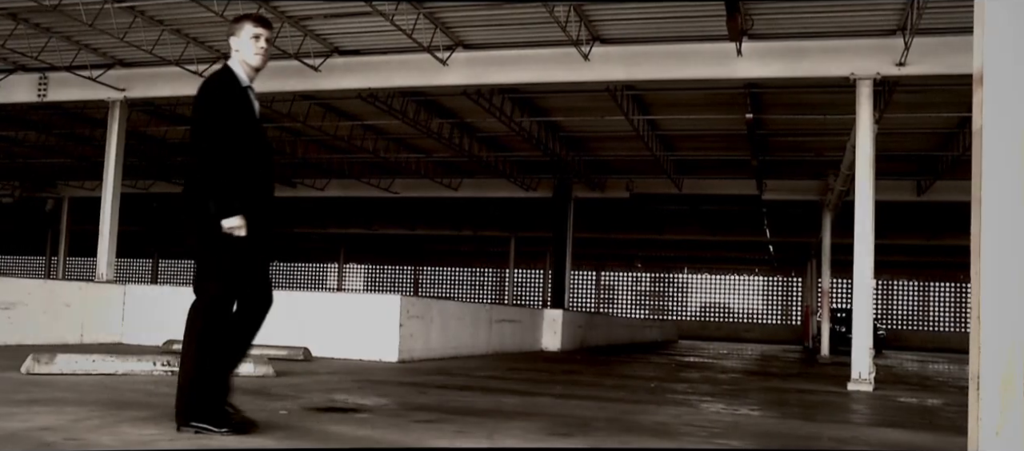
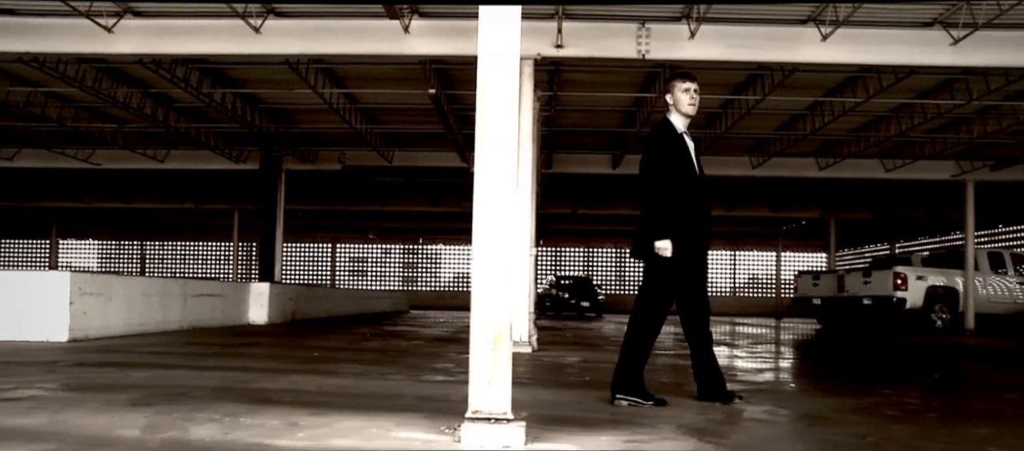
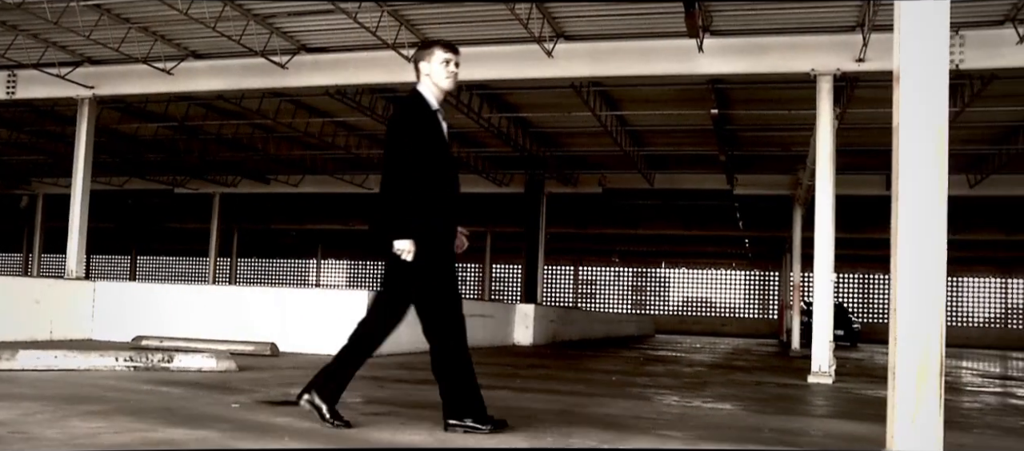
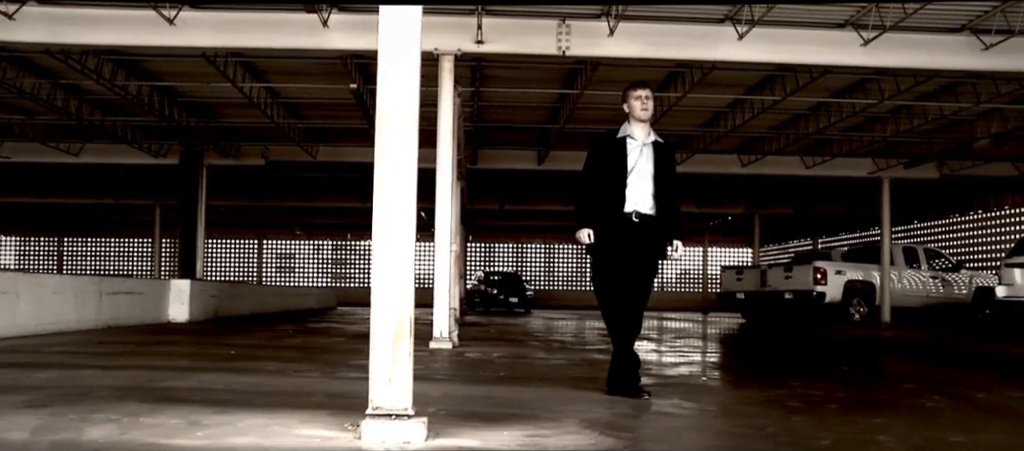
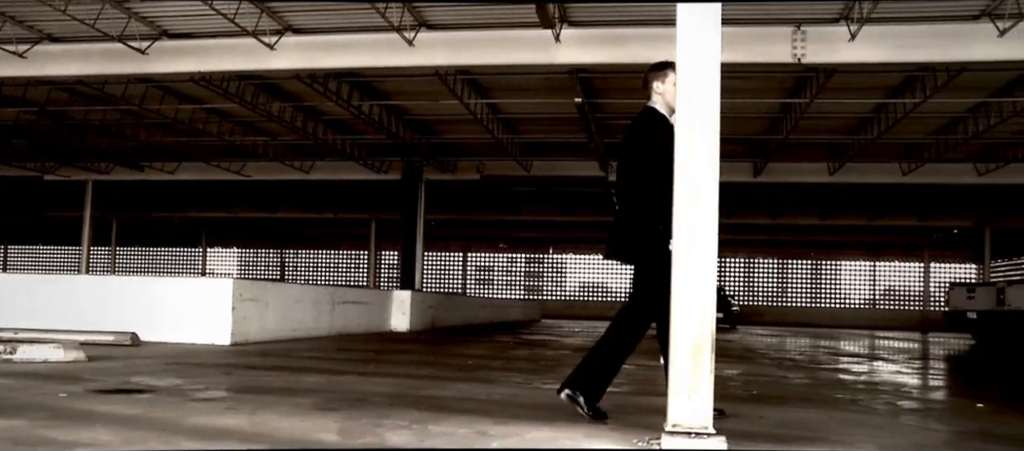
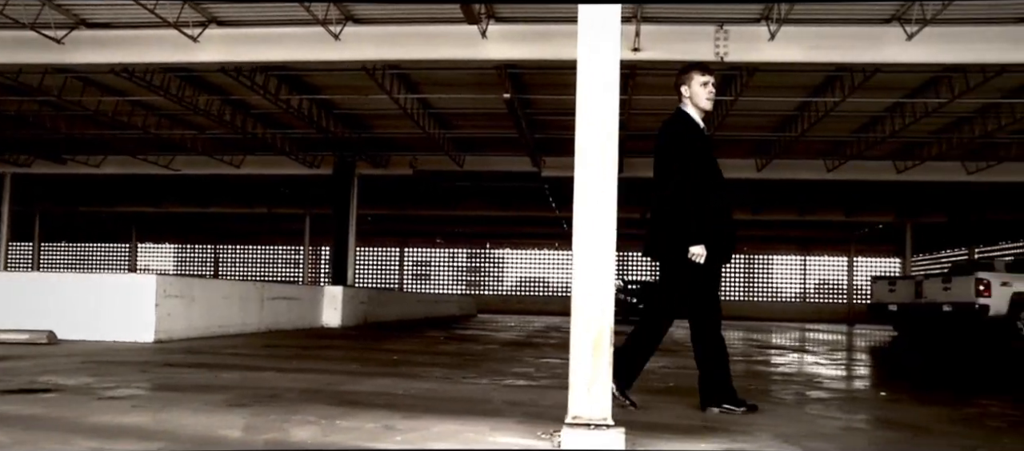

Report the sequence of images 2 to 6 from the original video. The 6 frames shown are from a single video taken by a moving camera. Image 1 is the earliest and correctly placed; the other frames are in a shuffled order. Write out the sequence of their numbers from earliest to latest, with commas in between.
3, 5, 6, 2, 4
